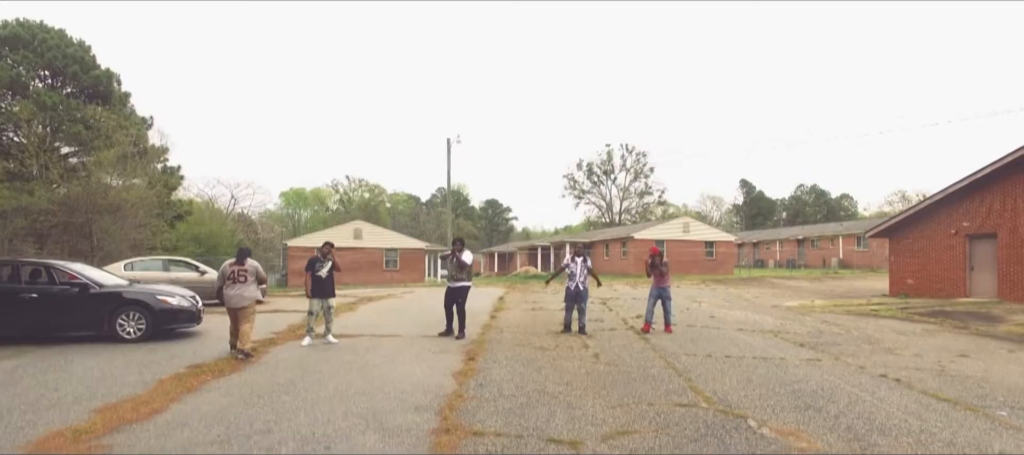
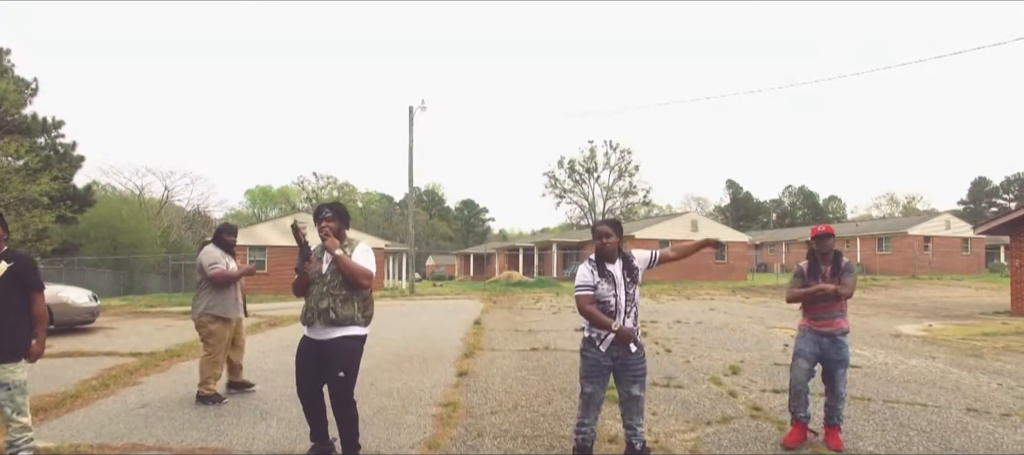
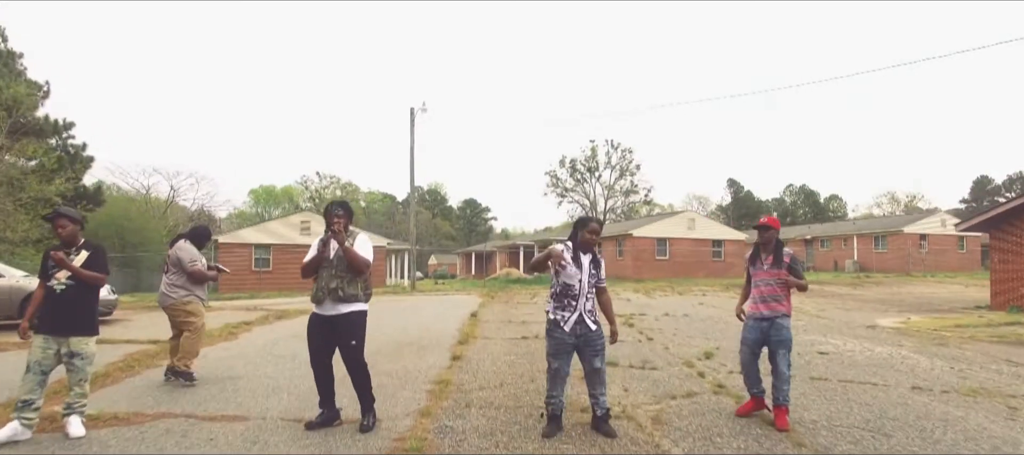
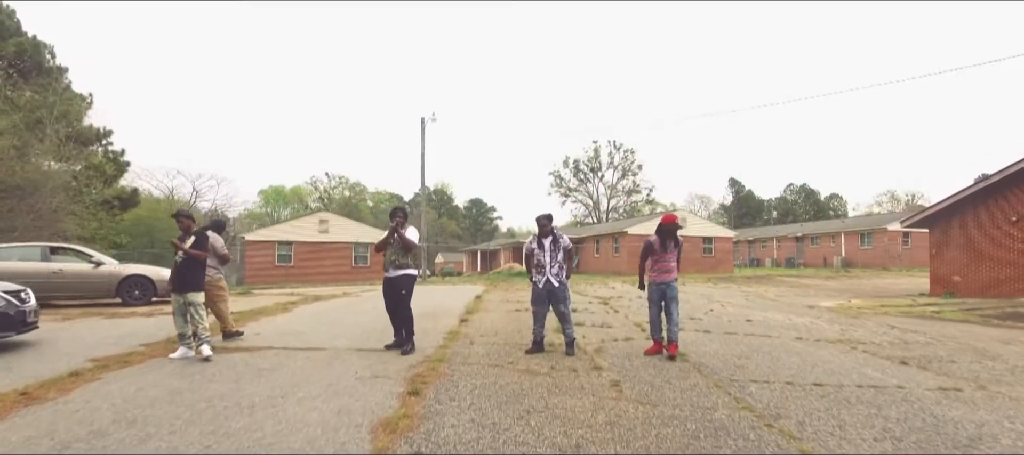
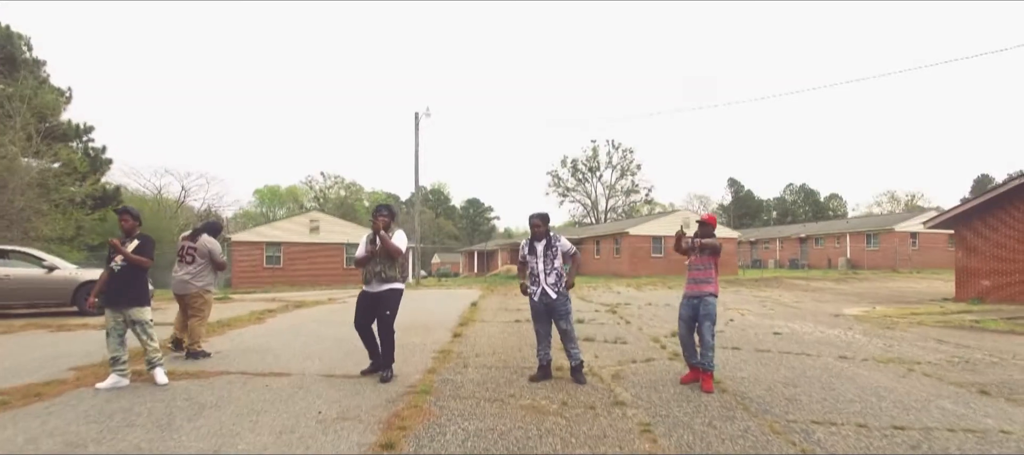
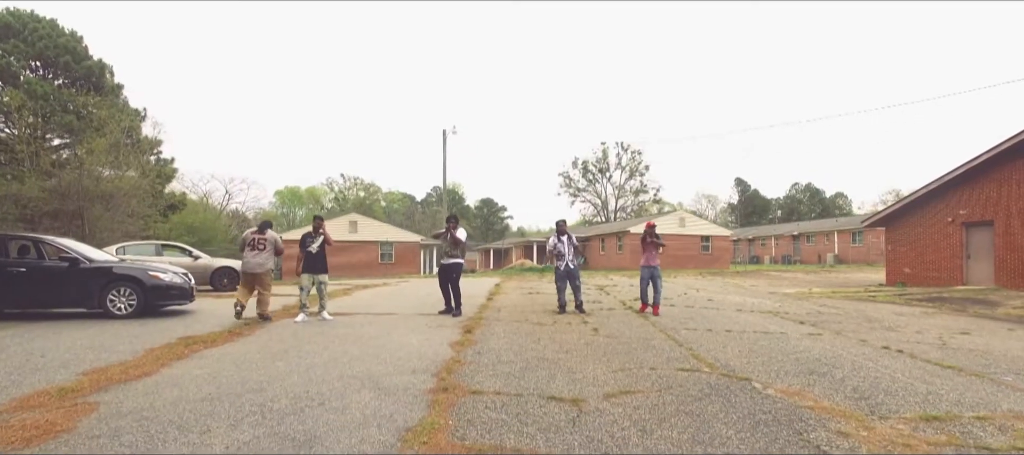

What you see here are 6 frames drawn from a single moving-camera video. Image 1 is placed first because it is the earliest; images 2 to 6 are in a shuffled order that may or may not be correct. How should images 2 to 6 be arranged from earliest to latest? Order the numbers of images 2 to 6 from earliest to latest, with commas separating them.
6, 4, 5, 3, 2
